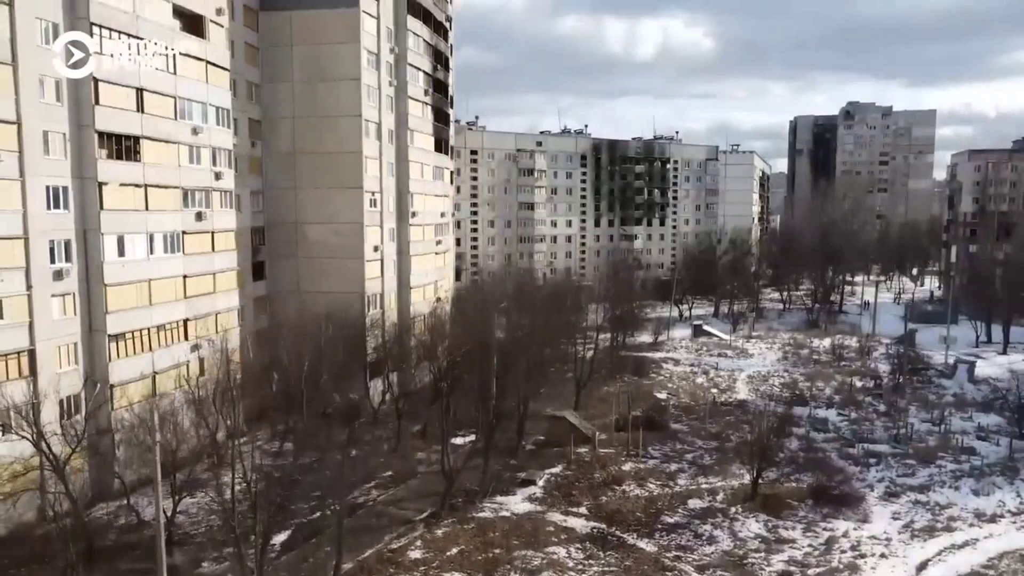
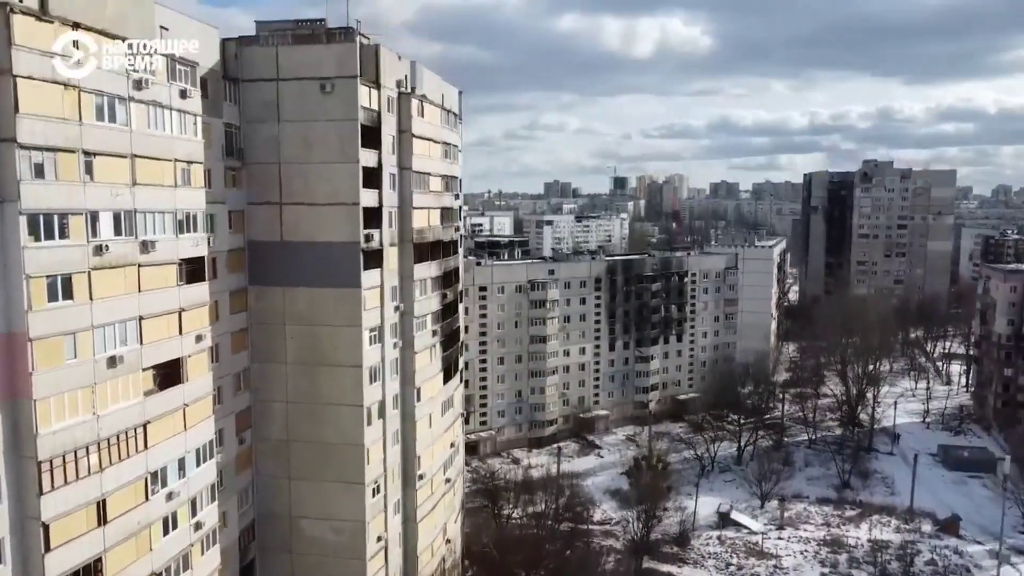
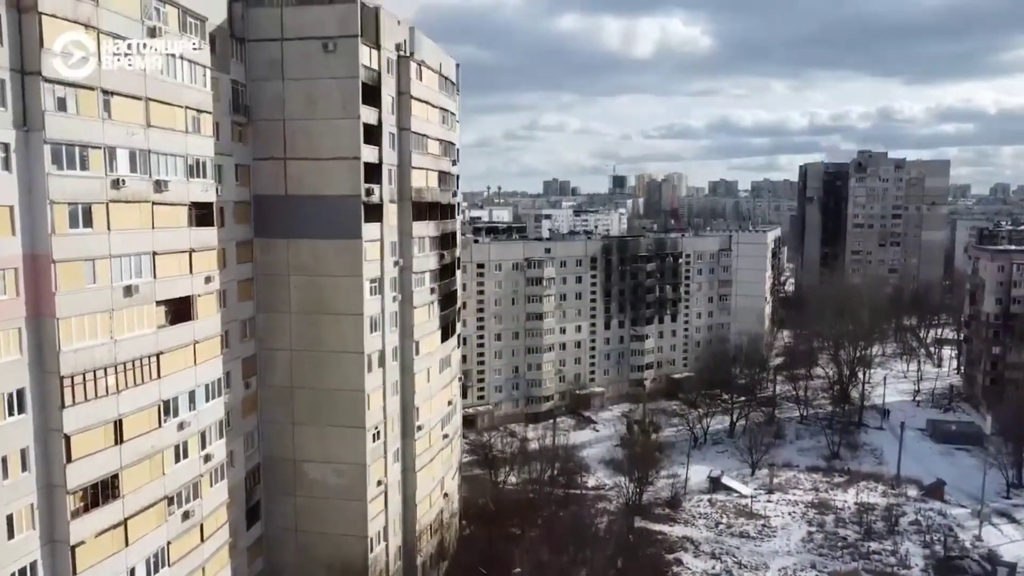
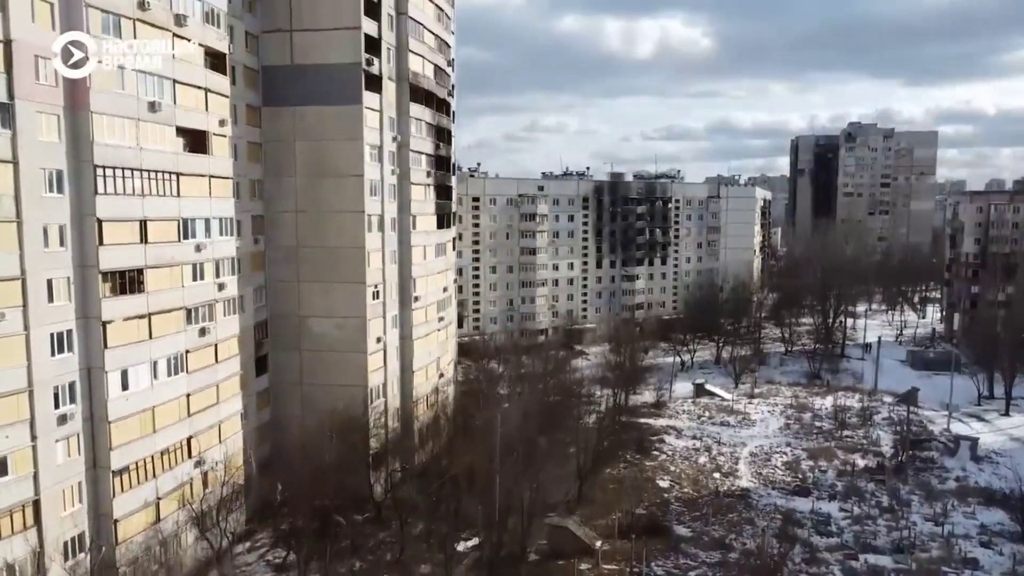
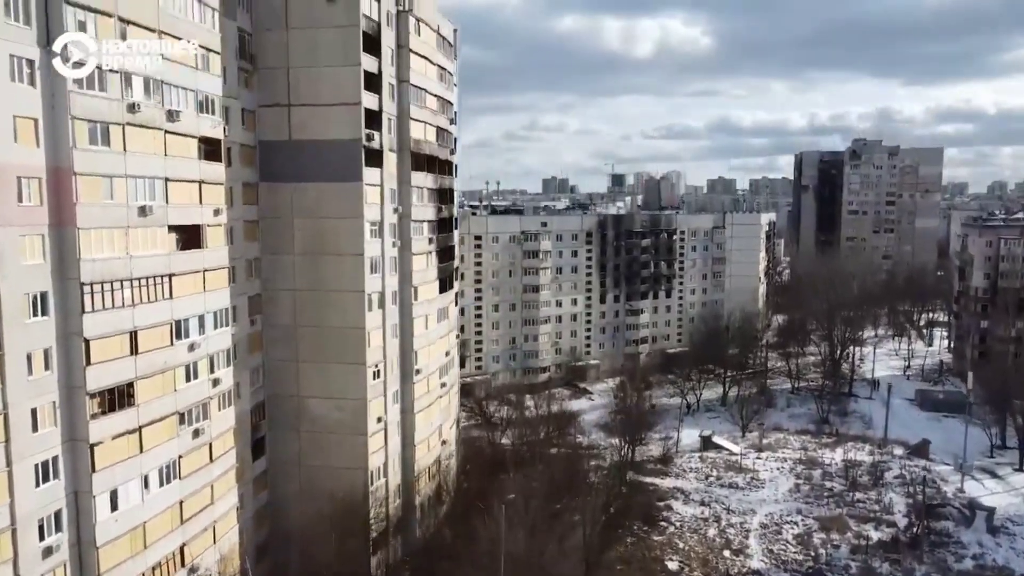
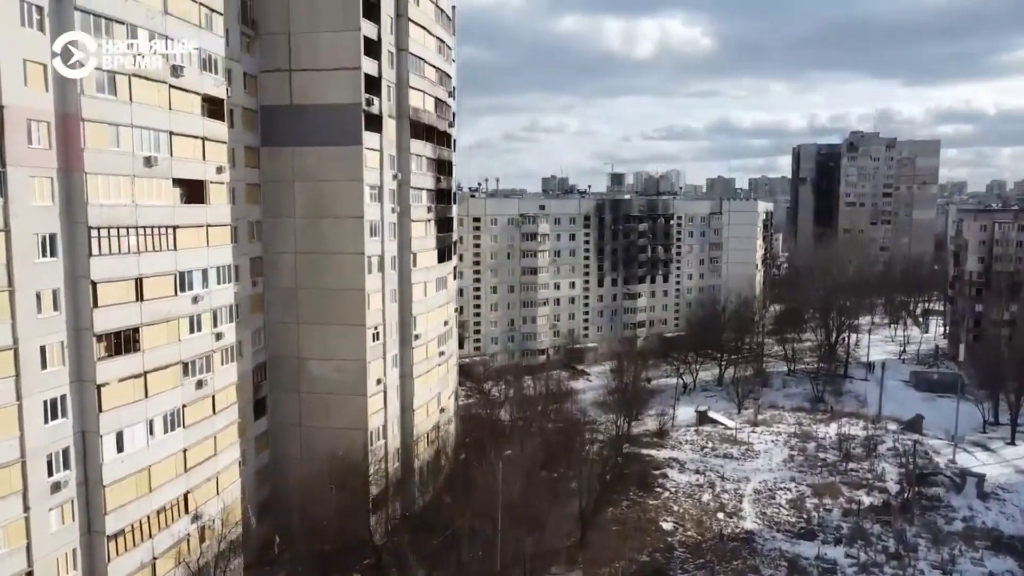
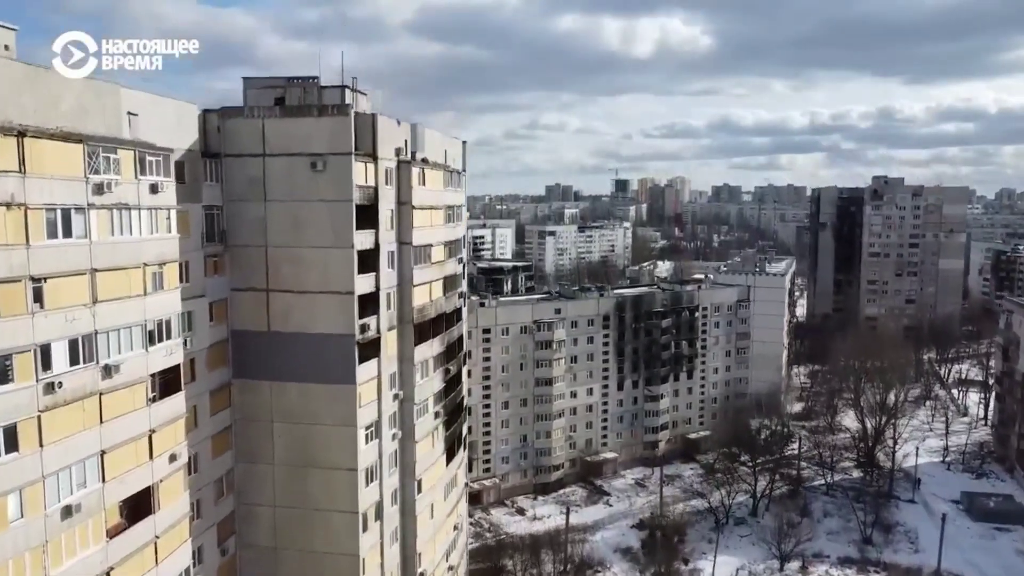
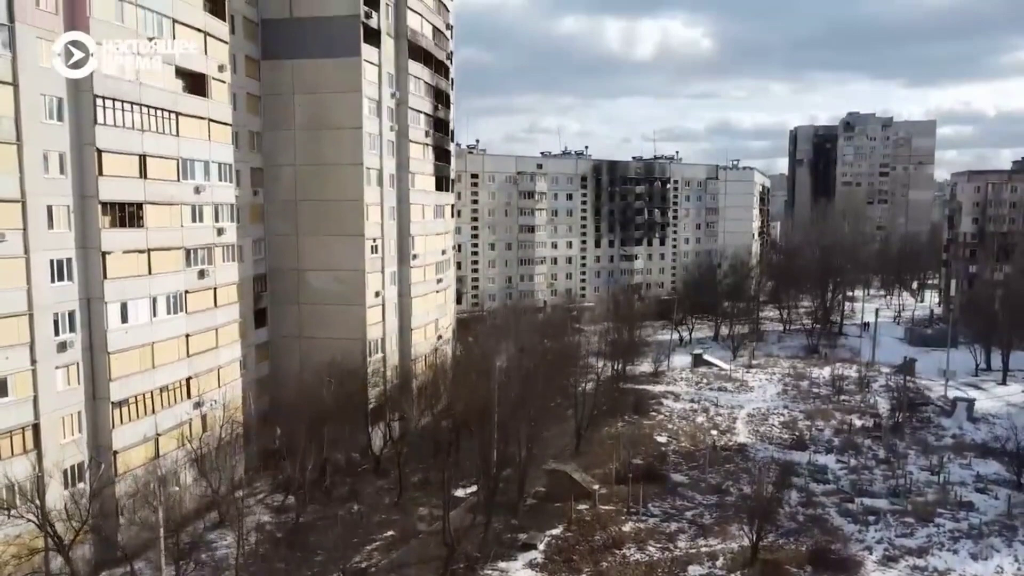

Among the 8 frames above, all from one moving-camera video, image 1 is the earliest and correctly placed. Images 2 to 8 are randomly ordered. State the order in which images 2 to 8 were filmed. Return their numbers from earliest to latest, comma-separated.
8, 4, 6, 5, 3, 2, 7
